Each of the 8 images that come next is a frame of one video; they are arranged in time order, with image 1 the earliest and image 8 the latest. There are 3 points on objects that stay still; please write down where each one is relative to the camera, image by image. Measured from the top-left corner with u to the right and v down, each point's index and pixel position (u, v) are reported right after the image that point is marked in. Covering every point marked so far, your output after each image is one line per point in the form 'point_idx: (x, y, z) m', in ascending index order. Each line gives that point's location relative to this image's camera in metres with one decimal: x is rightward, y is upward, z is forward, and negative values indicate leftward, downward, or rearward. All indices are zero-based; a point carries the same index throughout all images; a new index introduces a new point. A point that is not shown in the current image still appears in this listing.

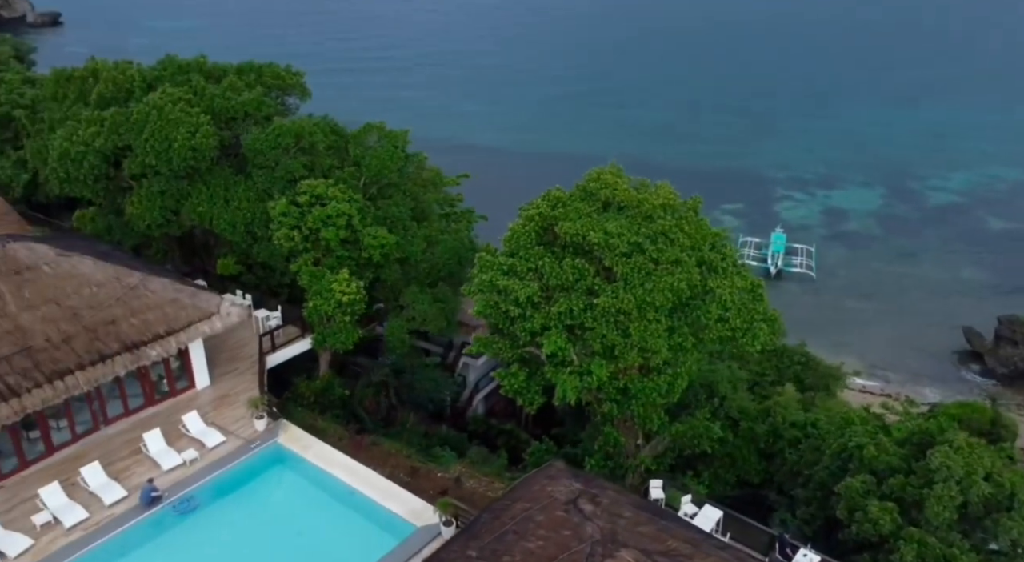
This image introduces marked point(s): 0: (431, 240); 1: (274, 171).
0: (-1.6, +0.8, +15.5) m
1: (-4.1, +1.9, +14.1) m
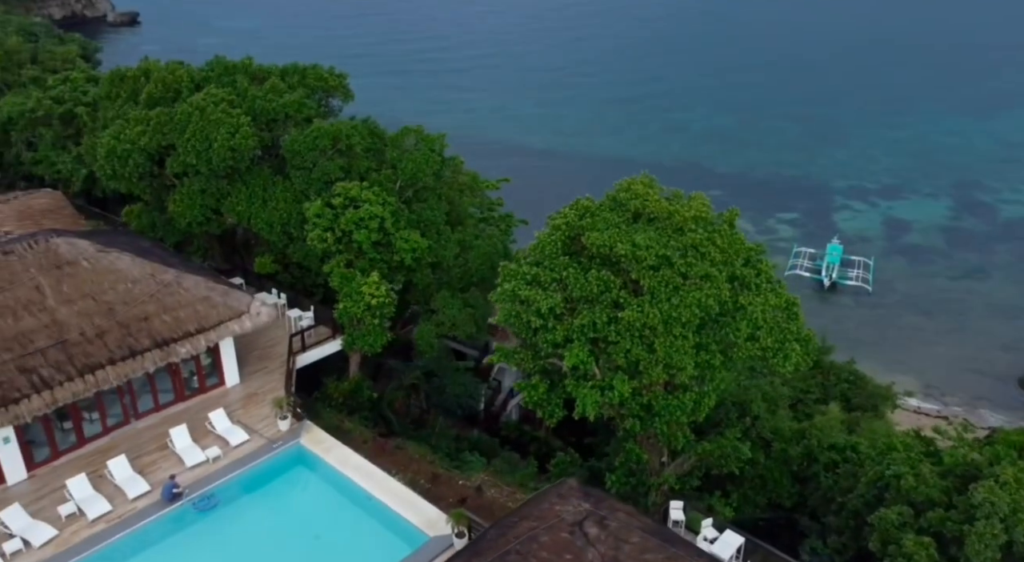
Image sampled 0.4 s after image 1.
0: (-0.9, +0.7, +15.5) m
1: (-3.5, +1.9, +14.2) m
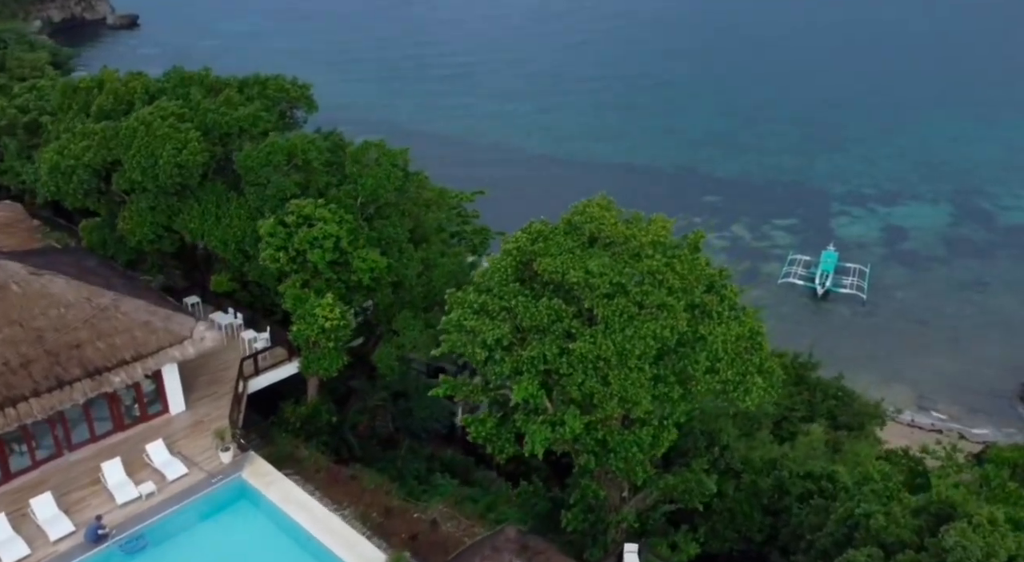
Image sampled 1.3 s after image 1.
0: (-1.6, +0.3, +14.9) m
1: (-4.1, +1.5, +13.7) m
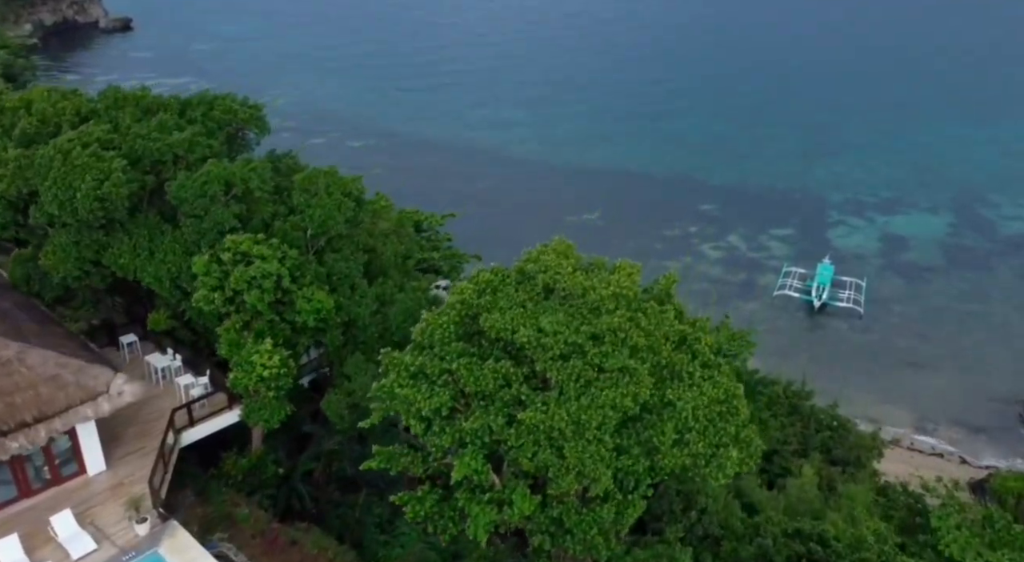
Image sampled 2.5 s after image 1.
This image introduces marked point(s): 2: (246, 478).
0: (-2.2, -0.3, +13.7) m
1: (-4.8, +0.9, +12.5) m
2: (-4.3, -3.2, +13.1) m
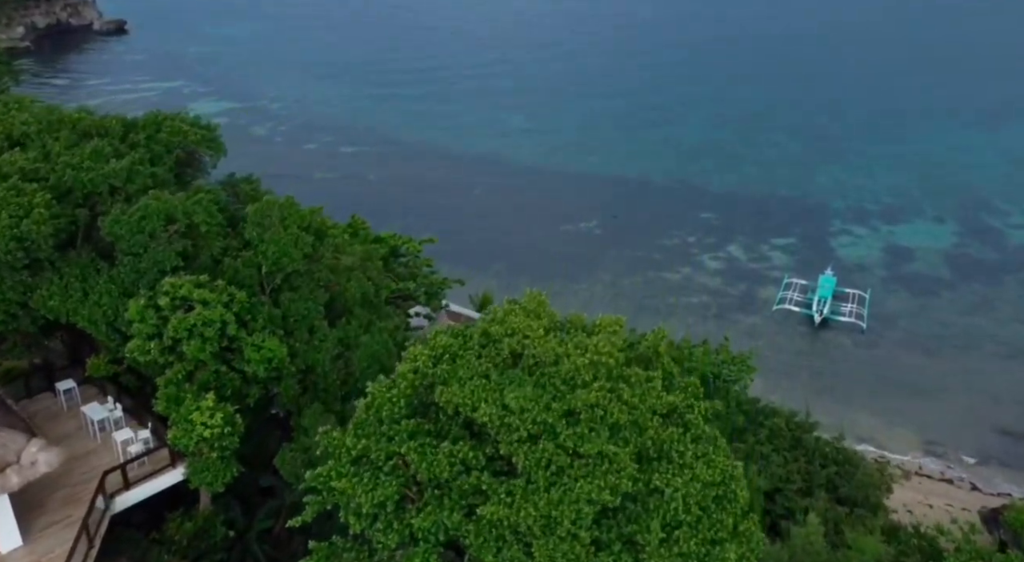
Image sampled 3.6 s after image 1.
0: (-2.5, -0.9, +12.4) m
1: (-5.1, +0.3, +11.2) m
2: (-4.6, -3.8, +11.8) m
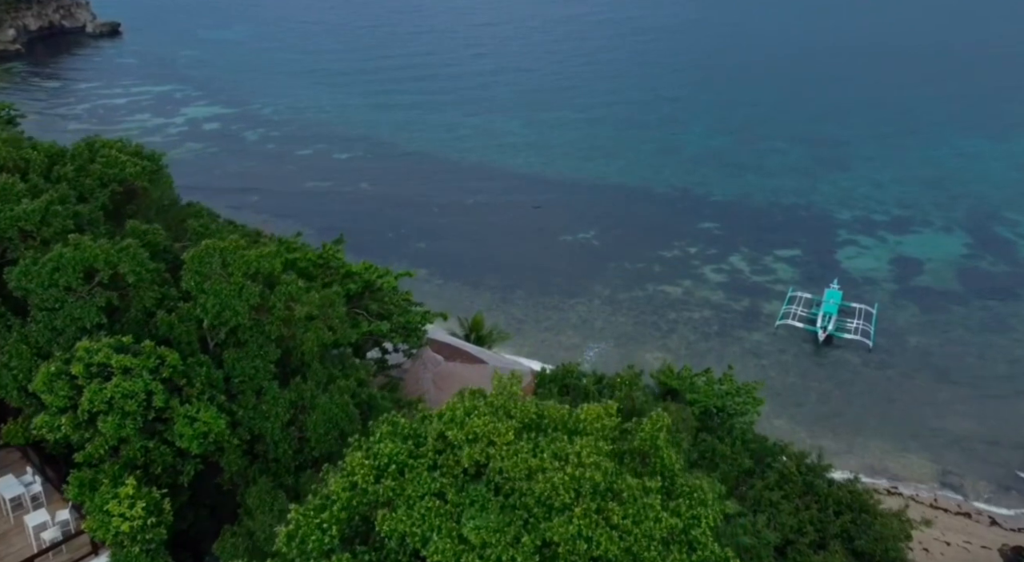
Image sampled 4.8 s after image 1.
0: (-2.8, -1.6, +10.9) m
1: (-5.4, -0.4, +9.6) m
2: (-4.9, -4.5, +10.2) m
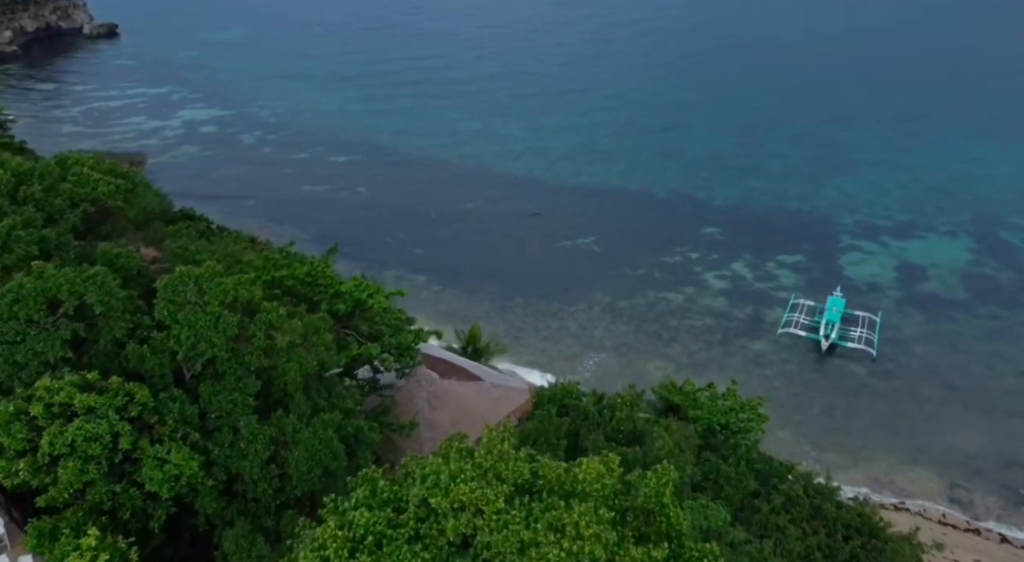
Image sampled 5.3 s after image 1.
0: (-2.9, -2.0, +10.2) m
1: (-5.5, -0.8, +9.0) m
2: (-5.0, -4.8, +9.6) m
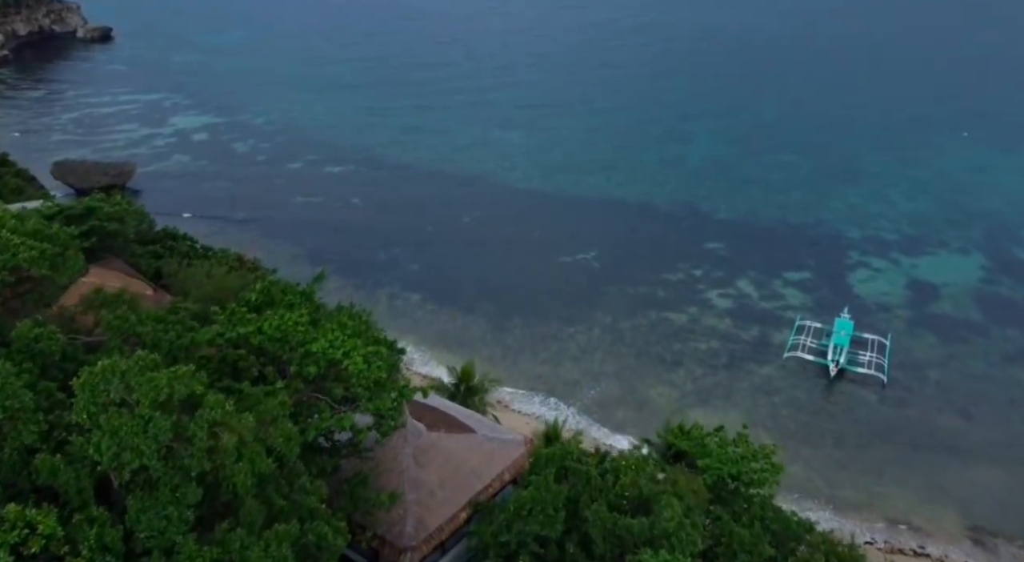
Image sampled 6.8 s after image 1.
0: (-3.0, -2.9, +8.6) m
1: (-5.6, -1.7, +7.4) m
2: (-5.1, -5.8, +8.0) m
